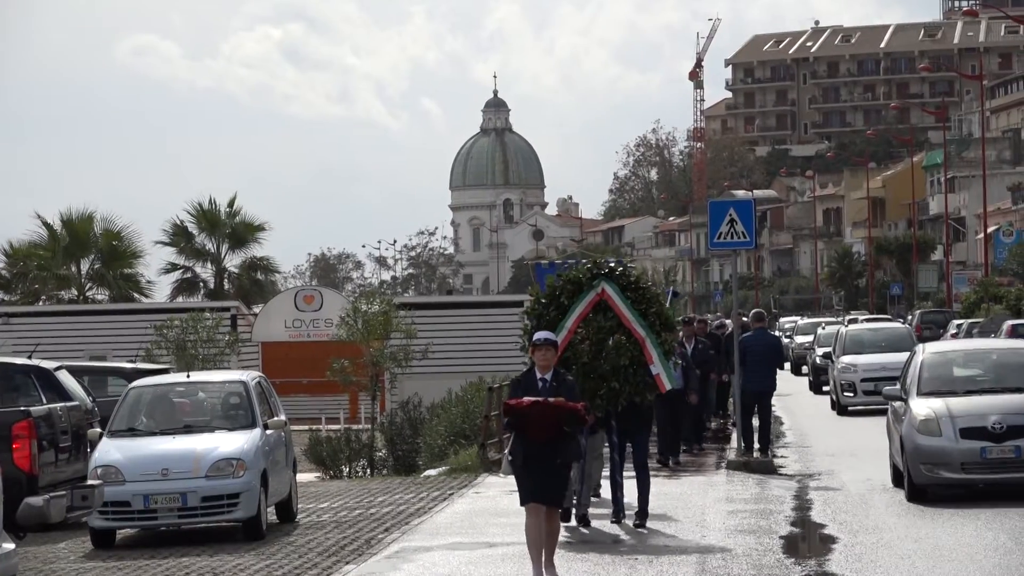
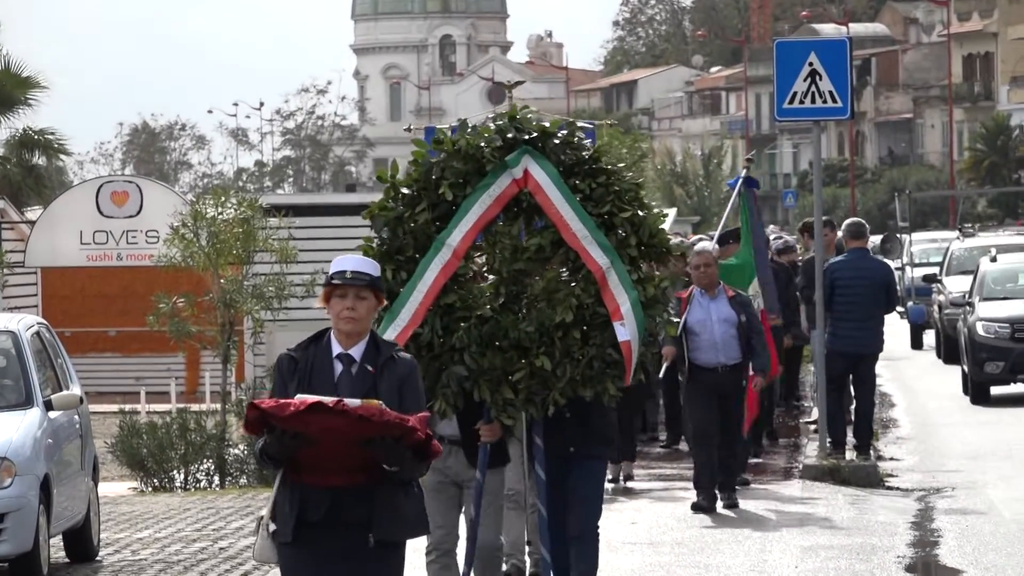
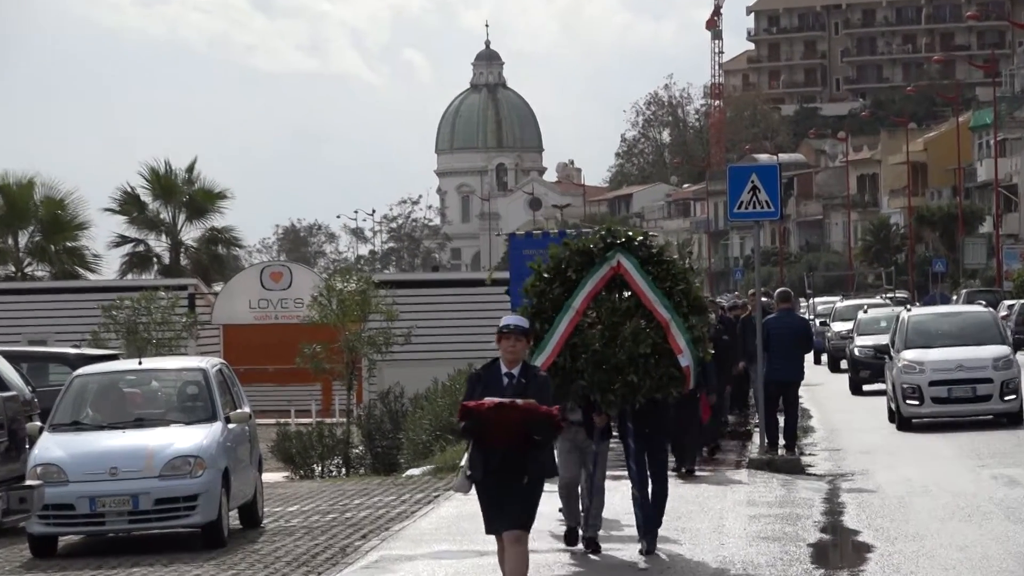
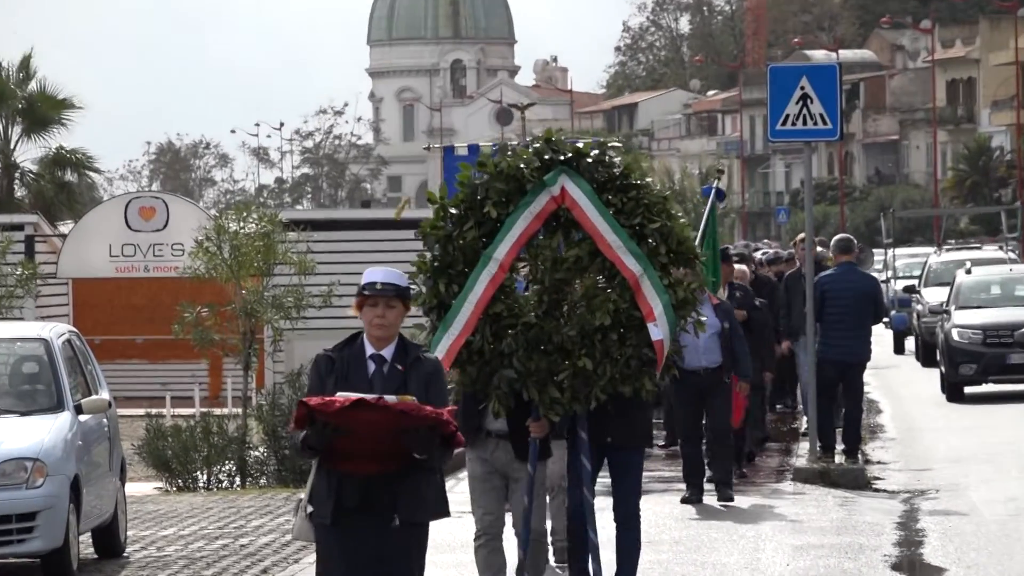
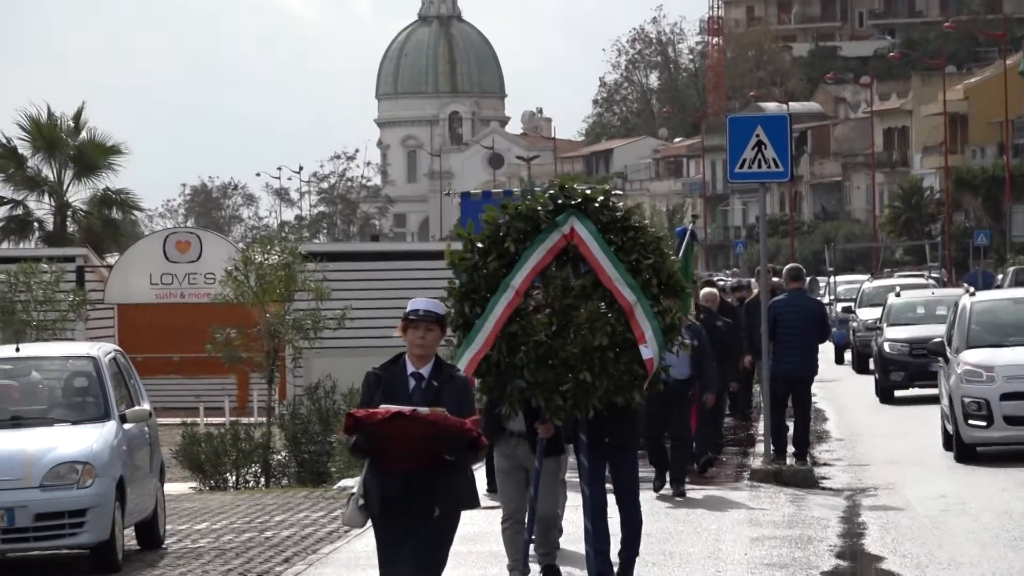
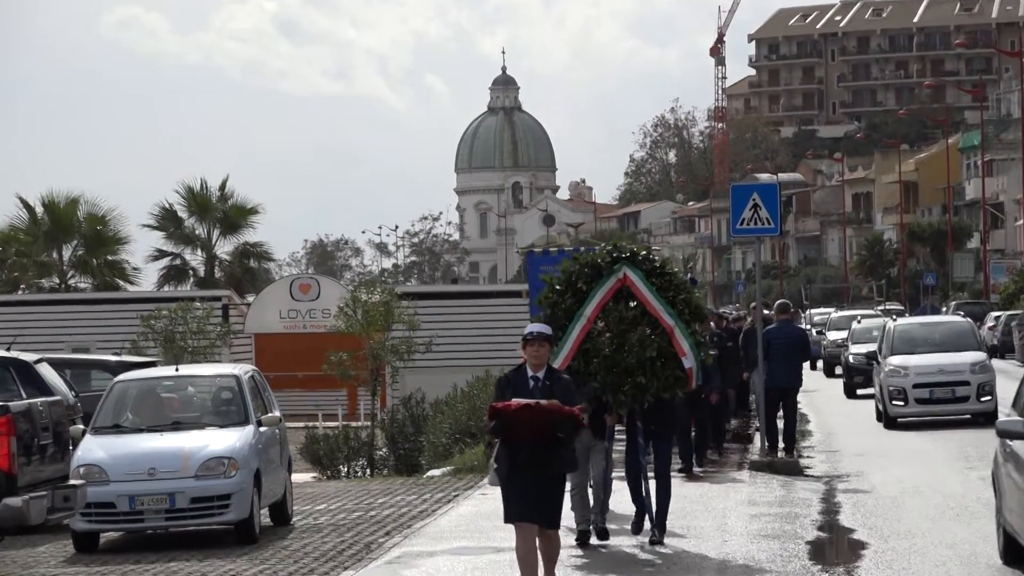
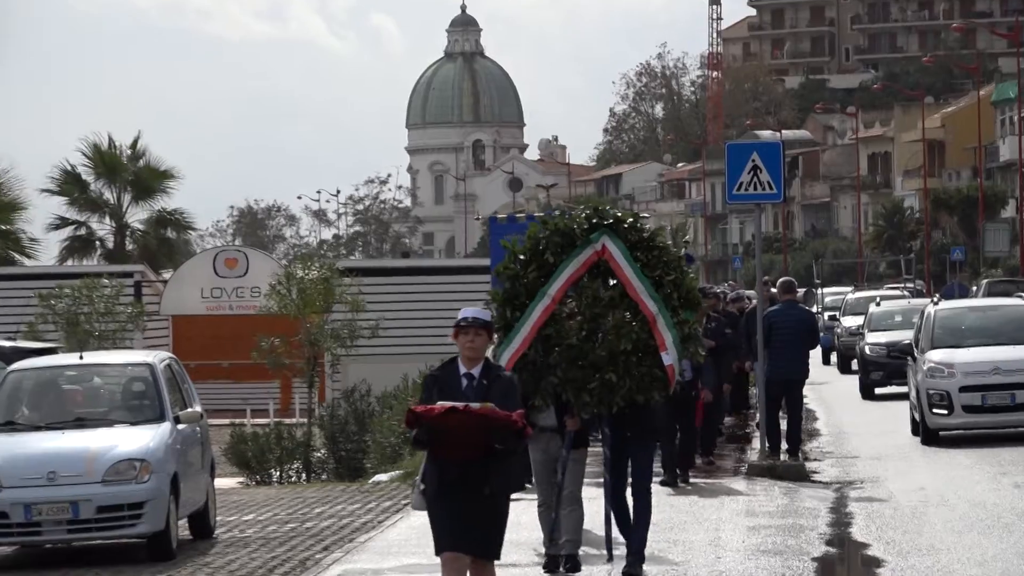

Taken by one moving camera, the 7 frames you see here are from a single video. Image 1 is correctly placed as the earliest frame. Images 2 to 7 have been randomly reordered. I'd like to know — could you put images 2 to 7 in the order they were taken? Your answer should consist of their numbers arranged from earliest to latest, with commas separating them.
6, 3, 7, 5, 4, 2
